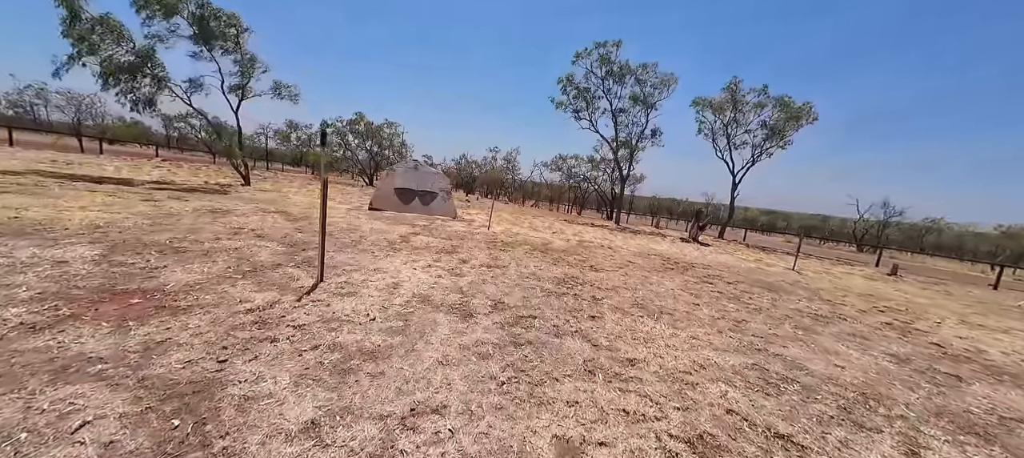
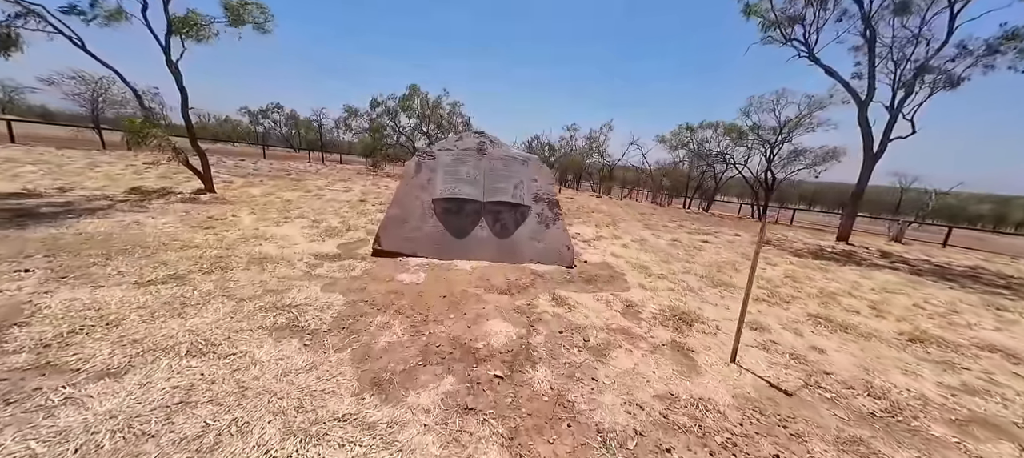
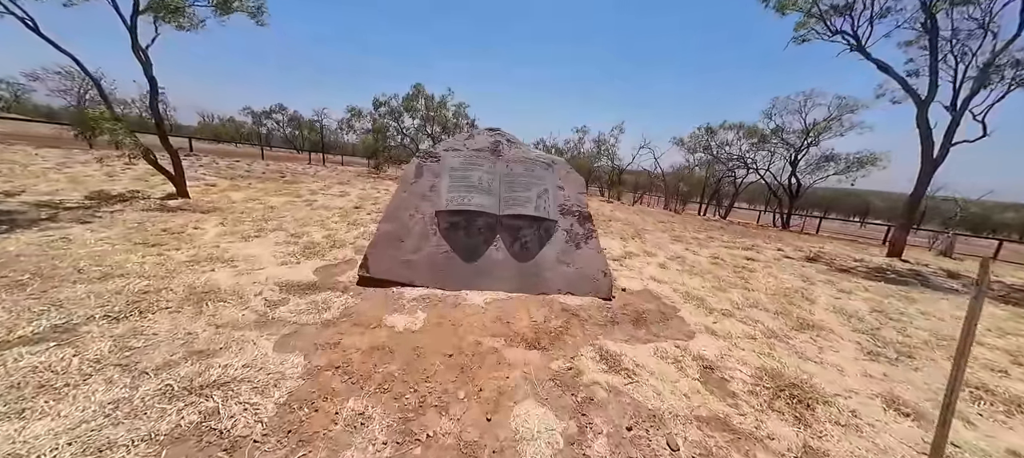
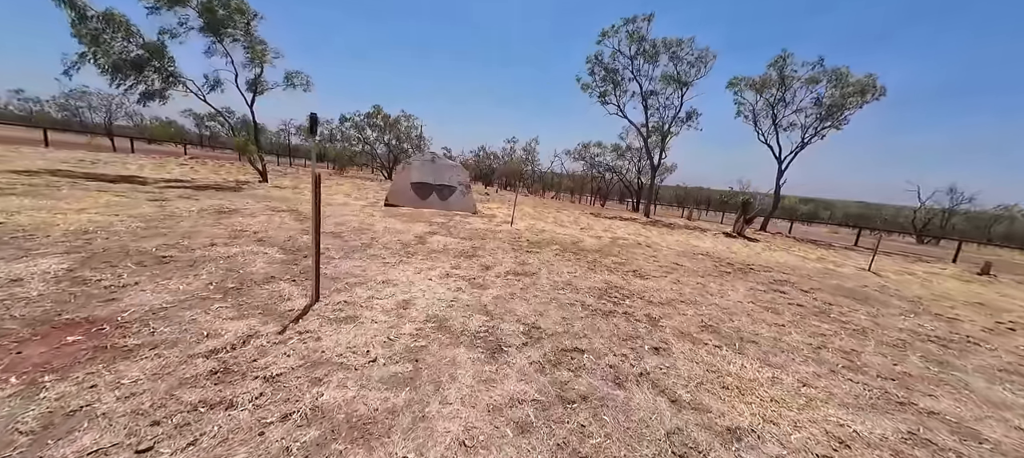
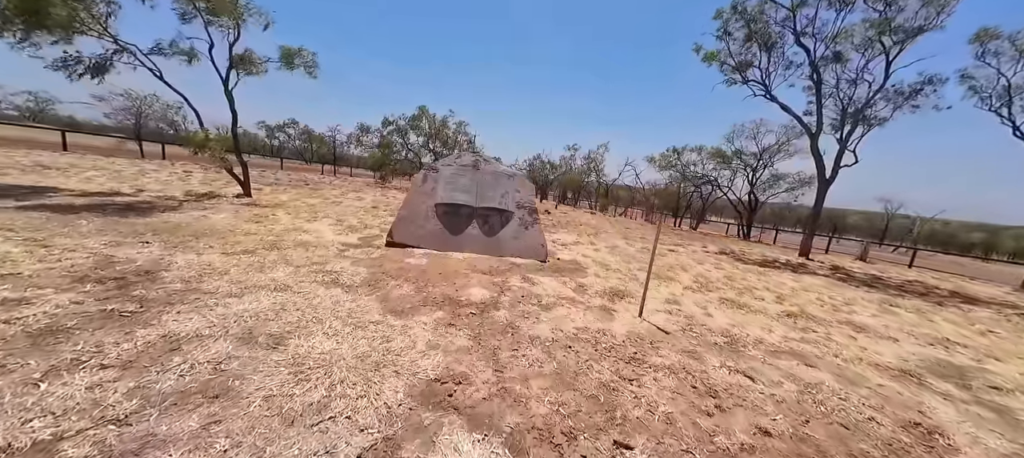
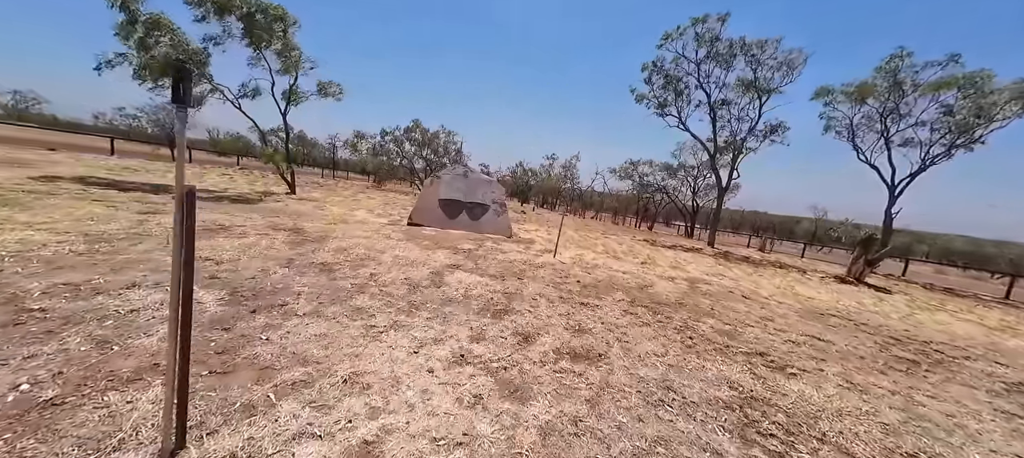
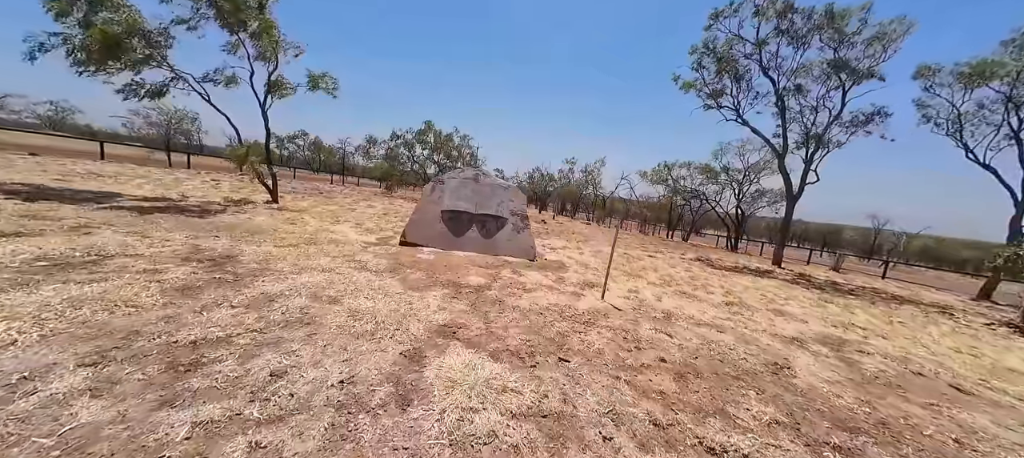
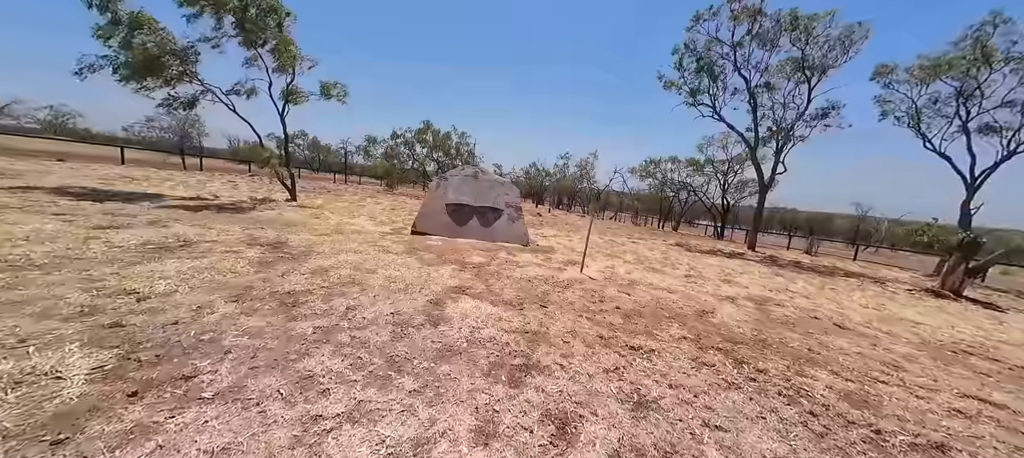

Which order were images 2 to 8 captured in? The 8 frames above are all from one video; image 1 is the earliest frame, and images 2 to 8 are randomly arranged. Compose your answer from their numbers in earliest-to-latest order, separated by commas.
4, 6, 8, 7, 5, 2, 3
